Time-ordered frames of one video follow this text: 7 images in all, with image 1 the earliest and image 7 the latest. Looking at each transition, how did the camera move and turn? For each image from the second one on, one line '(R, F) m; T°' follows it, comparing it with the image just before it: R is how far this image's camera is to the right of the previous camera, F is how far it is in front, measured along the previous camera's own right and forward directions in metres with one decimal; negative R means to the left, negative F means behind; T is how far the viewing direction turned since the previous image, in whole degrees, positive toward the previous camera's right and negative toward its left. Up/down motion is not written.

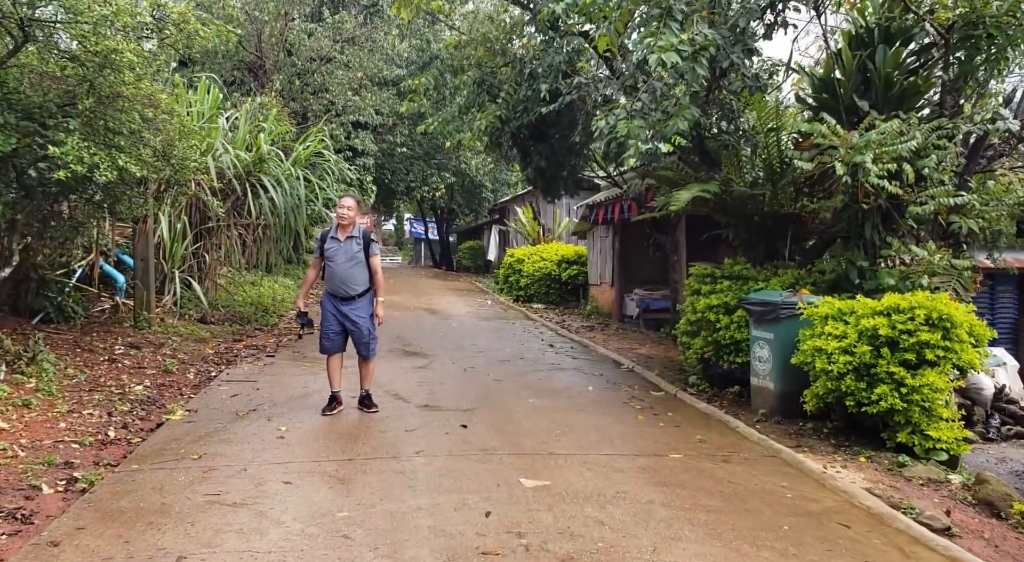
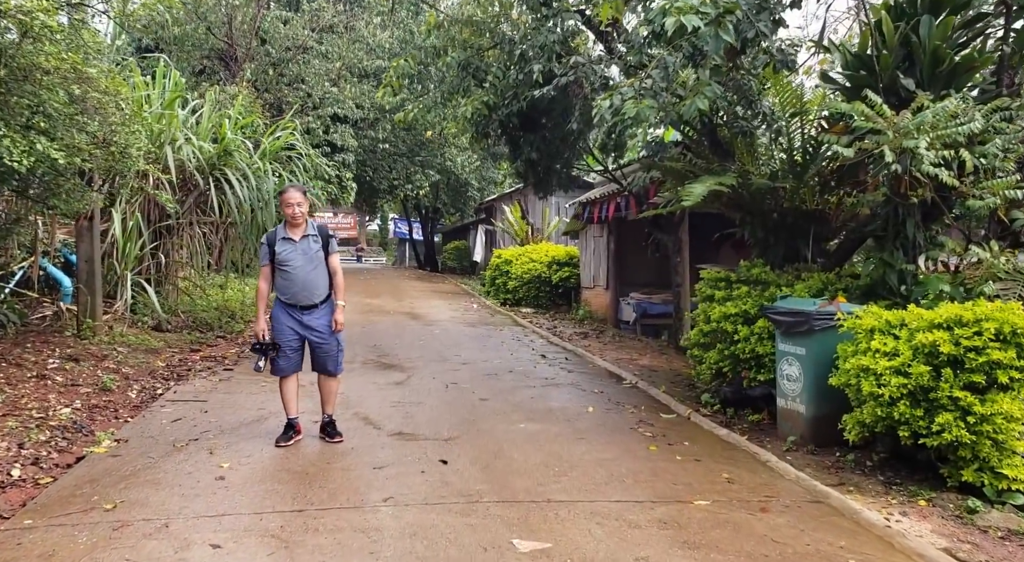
(0.0, +1.0) m; +1°
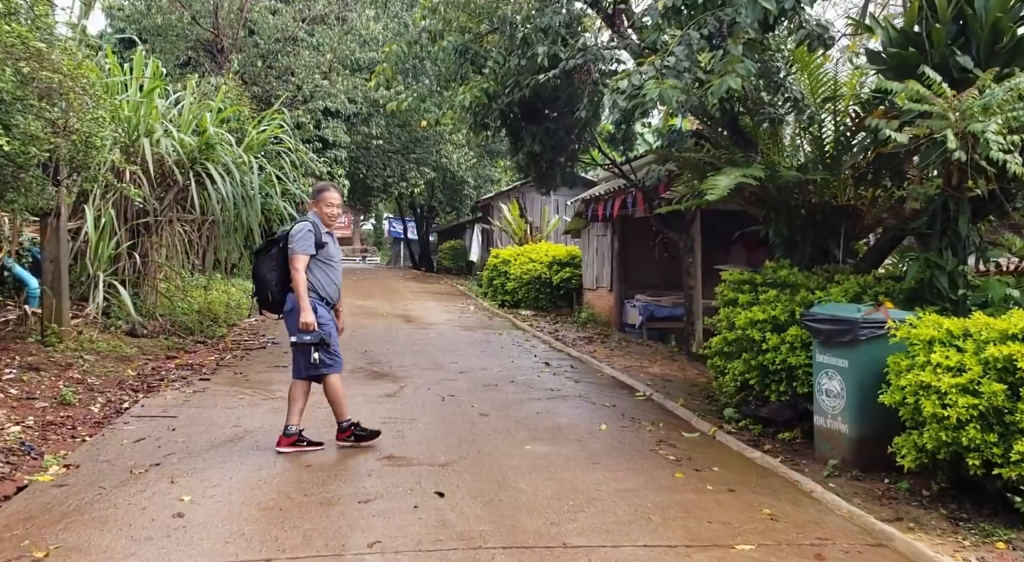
(-0.1, +0.7) m; 0°
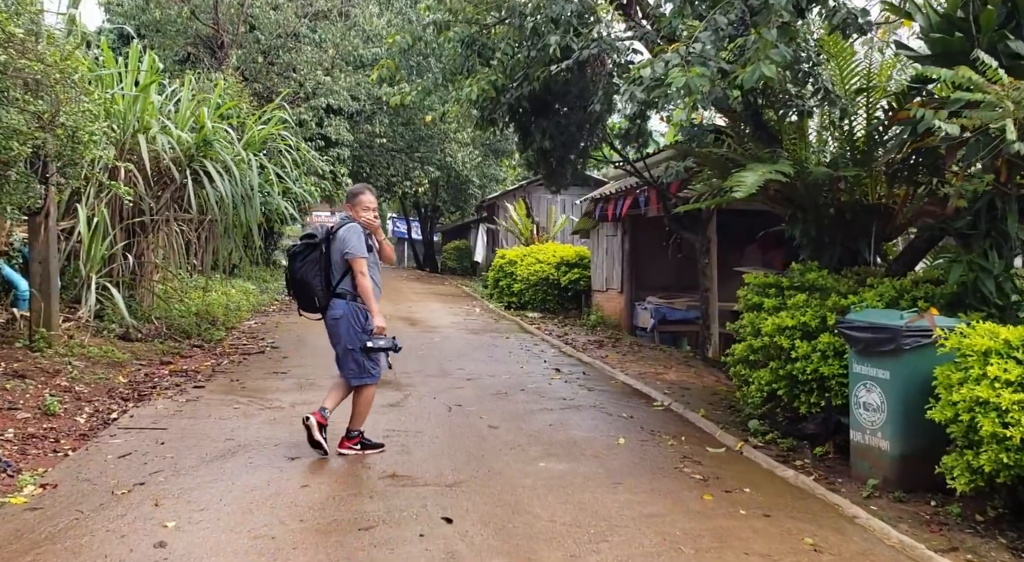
(-0.1, +0.4) m; 0°
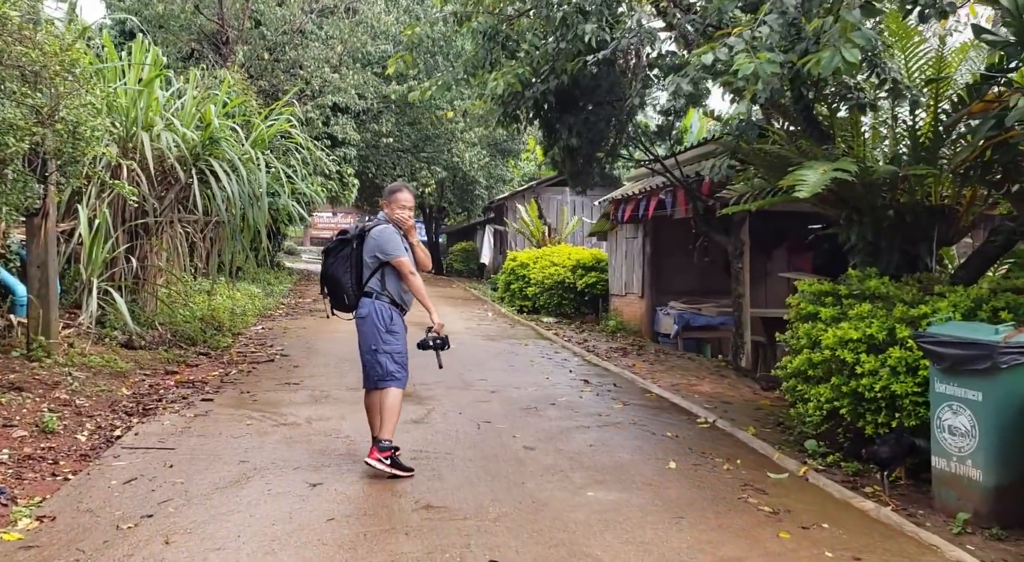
(-0.2, +0.5) m; 0°
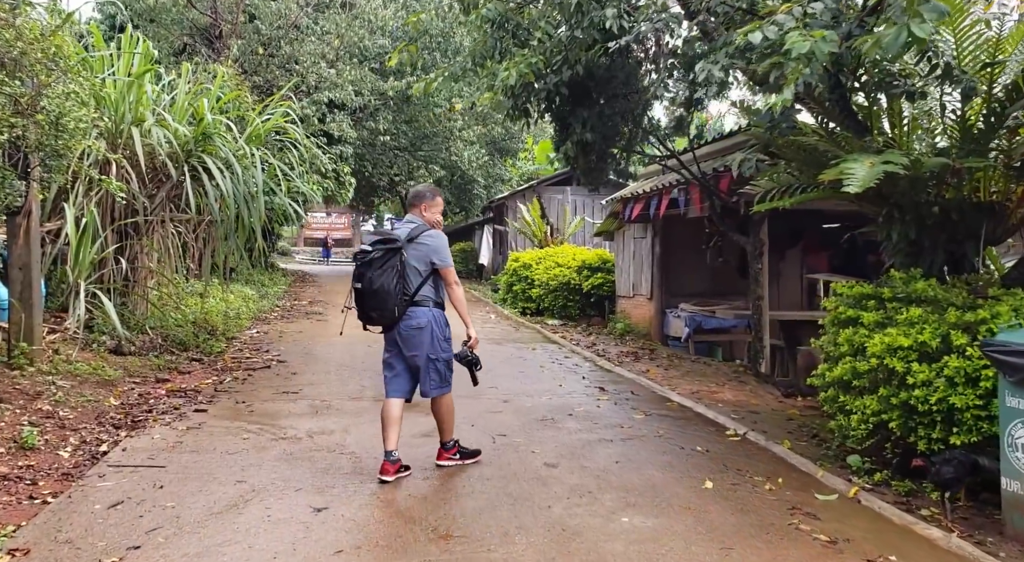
(-0.2, +0.4) m; 0°
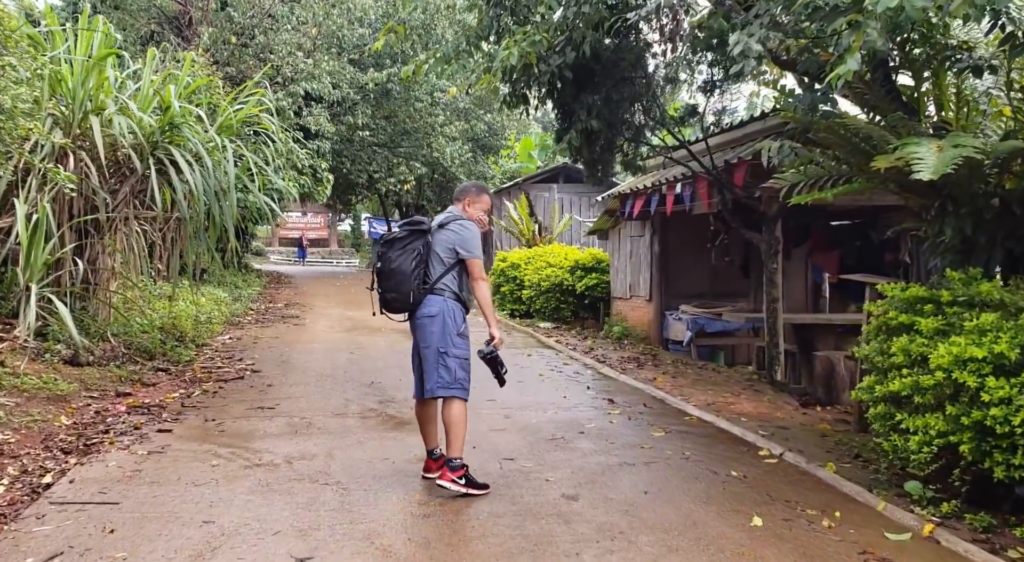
(-0.2, +0.7) m; +2°
